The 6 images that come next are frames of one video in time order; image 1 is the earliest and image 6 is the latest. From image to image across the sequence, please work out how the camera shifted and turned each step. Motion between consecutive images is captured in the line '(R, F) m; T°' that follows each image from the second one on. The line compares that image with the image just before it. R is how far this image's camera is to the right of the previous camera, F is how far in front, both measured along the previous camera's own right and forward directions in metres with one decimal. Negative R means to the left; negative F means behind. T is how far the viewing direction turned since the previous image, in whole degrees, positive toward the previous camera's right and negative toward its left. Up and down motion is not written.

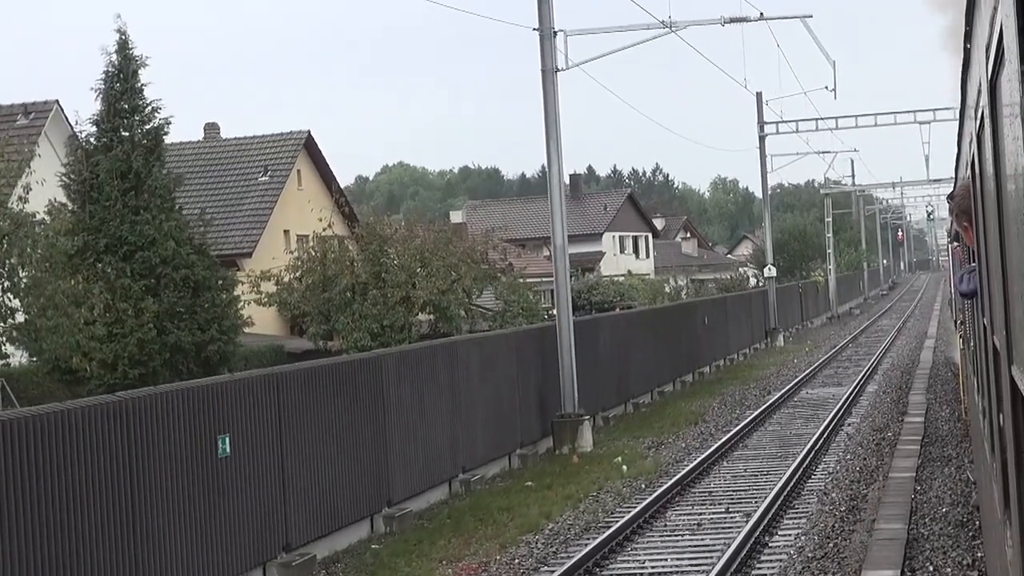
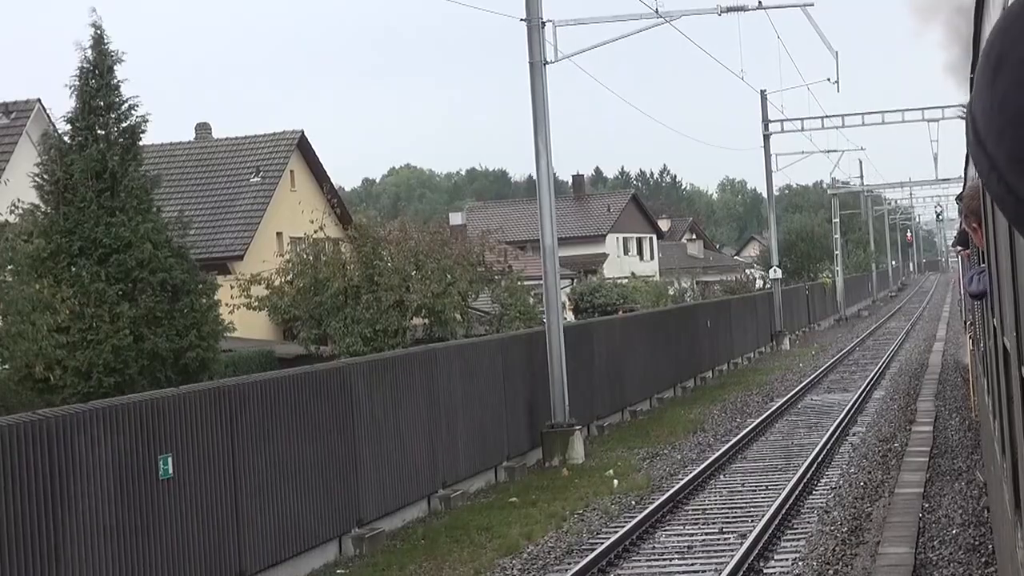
(+0.3, +0.8) m; 0°
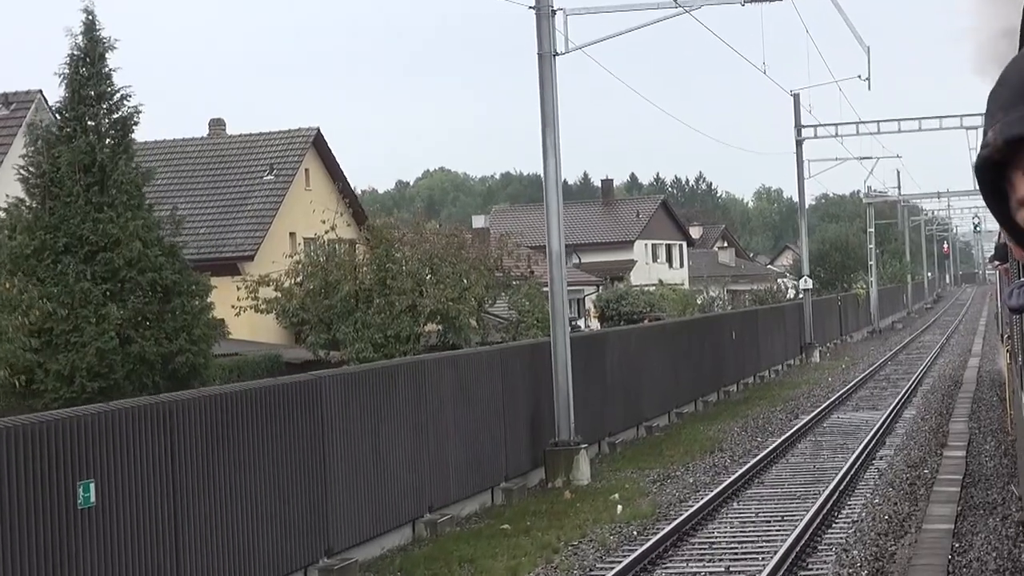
(+0.4, +1.1) m; -2°
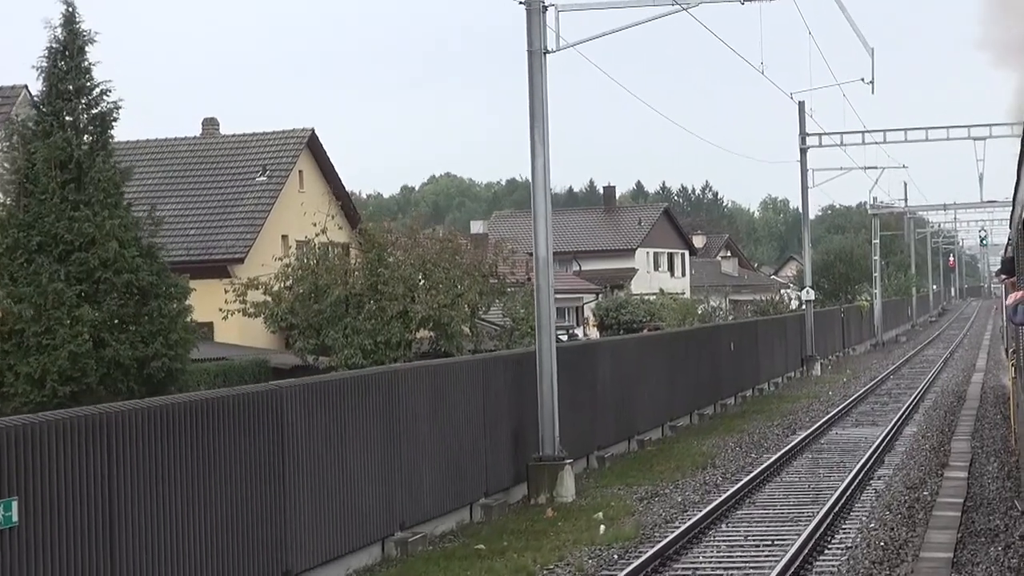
(+0.3, +0.6) m; 0°
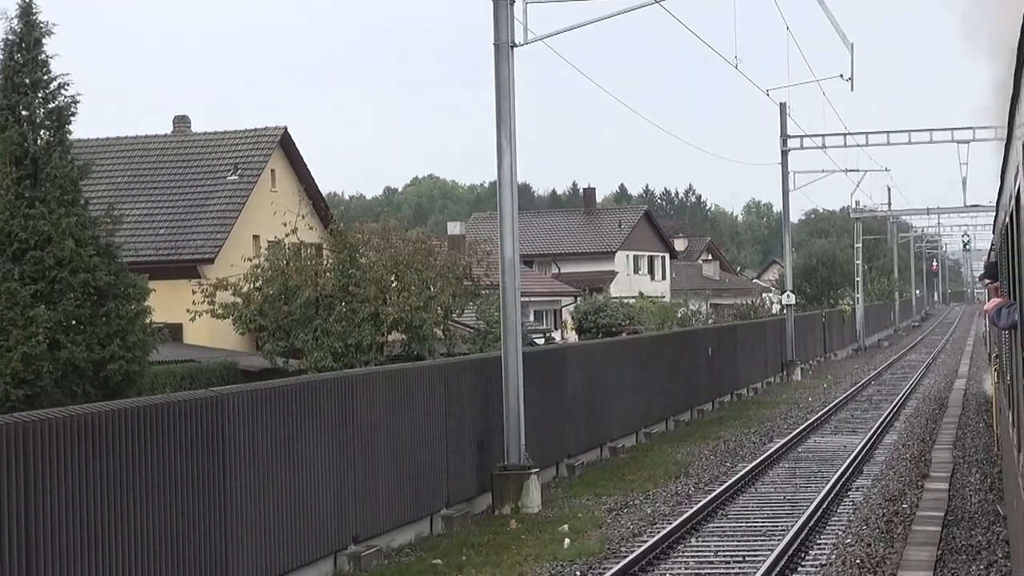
(+0.2, +0.5) m; +1°
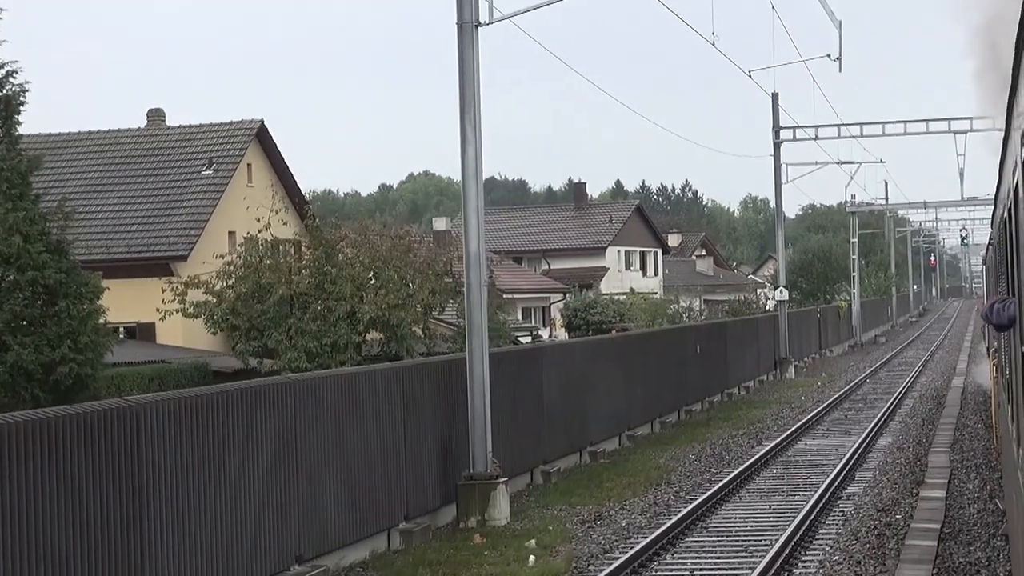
(+0.4, +0.9) m; 0°
